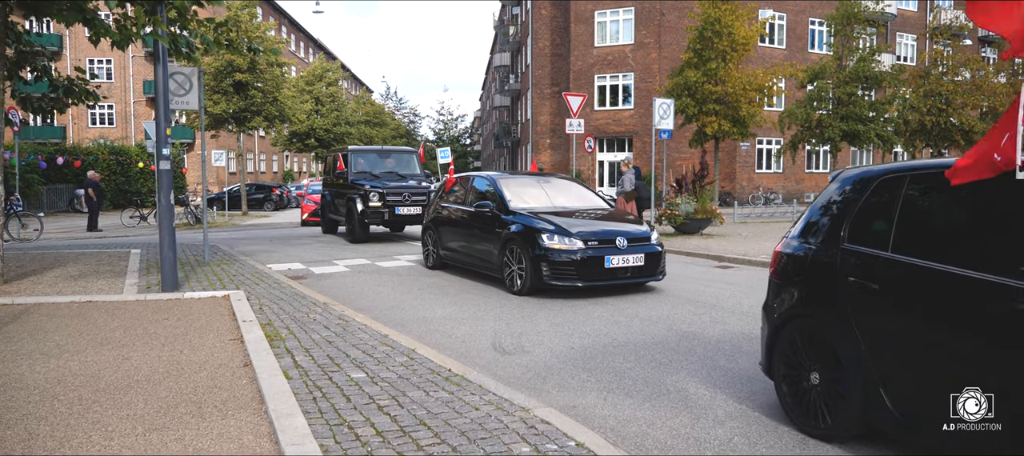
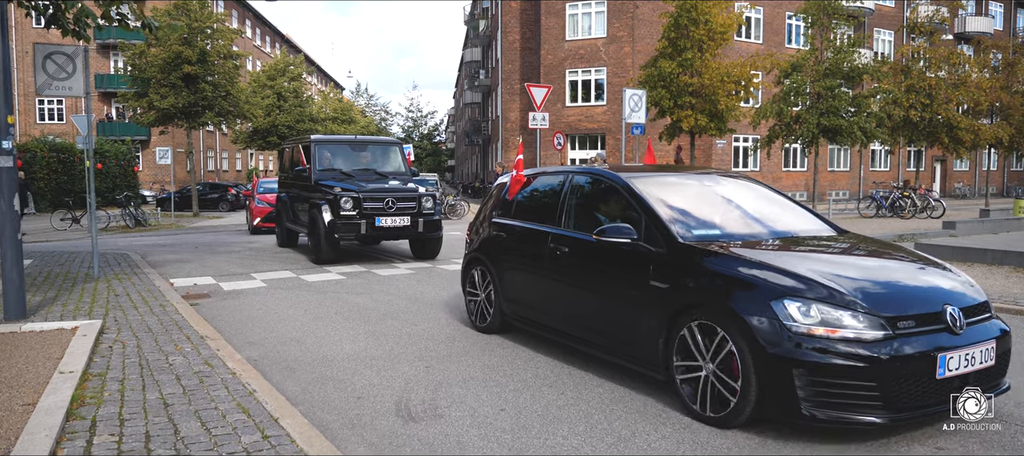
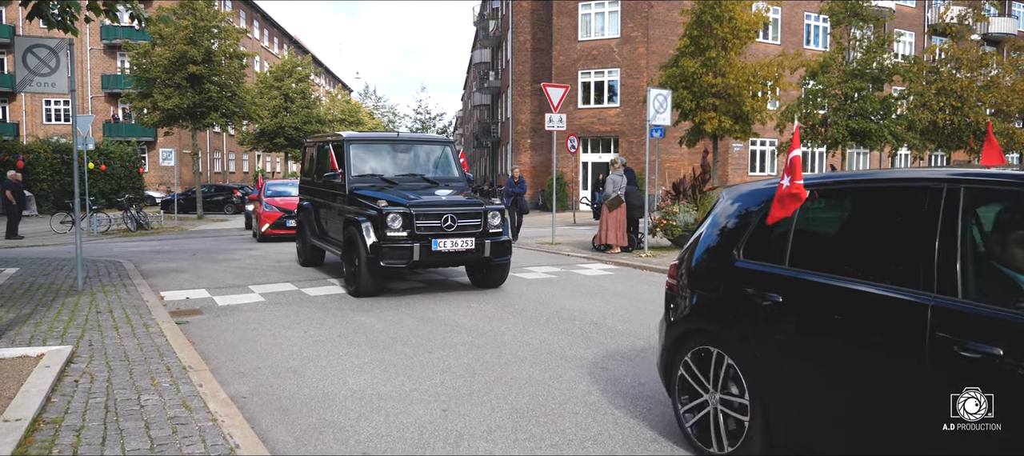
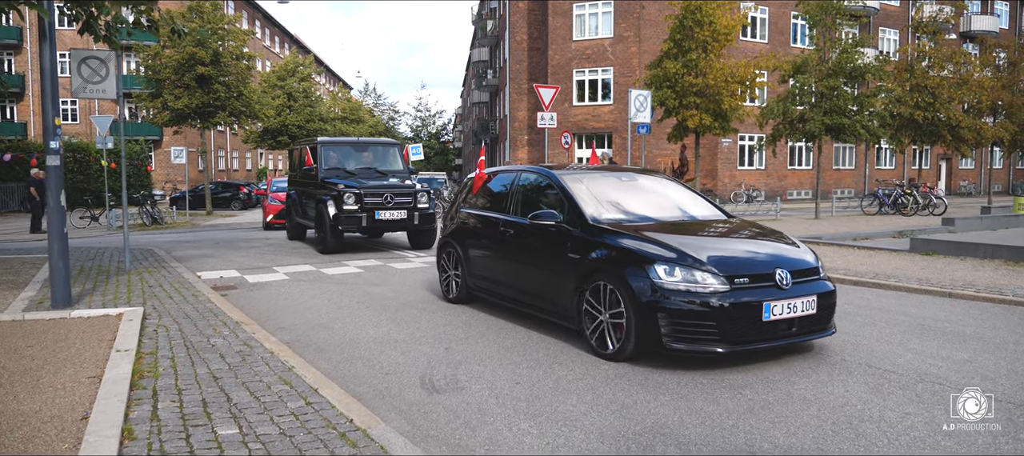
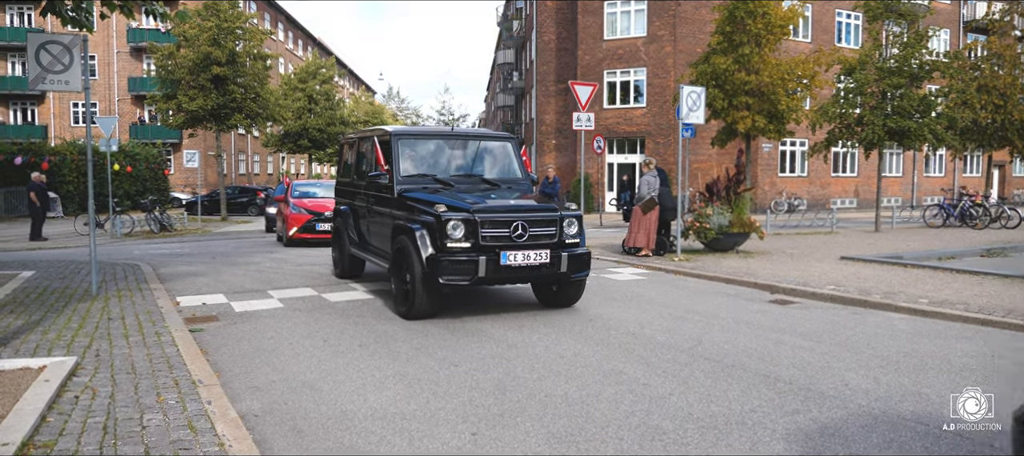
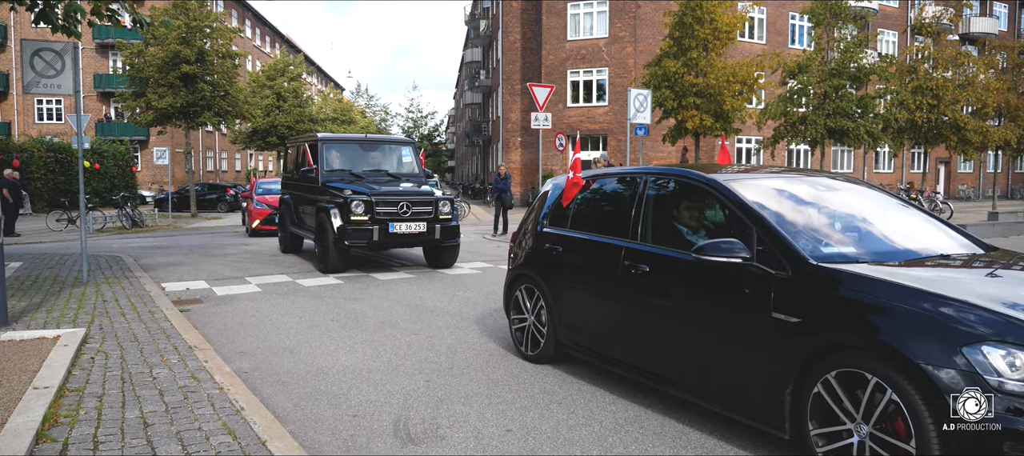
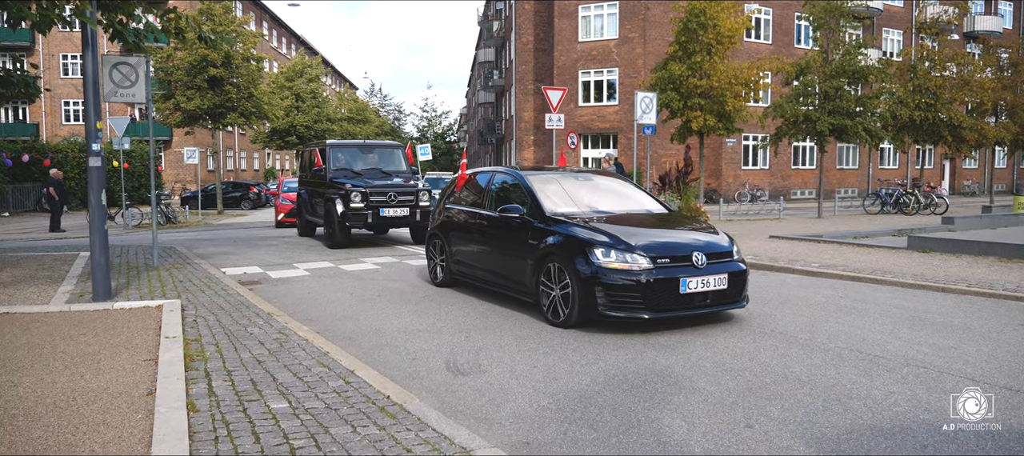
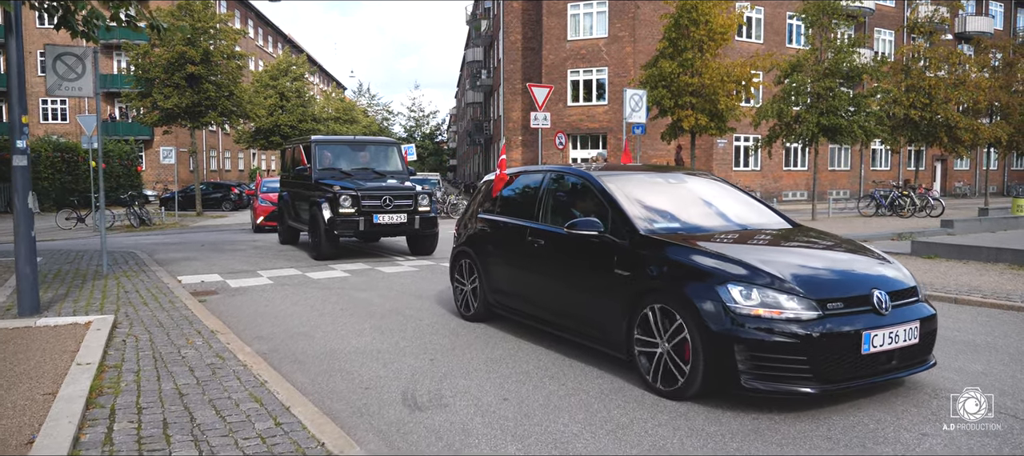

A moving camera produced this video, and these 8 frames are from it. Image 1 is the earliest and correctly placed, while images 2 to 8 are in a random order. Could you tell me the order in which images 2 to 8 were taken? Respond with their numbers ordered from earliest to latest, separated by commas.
7, 4, 8, 2, 6, 3, 5
